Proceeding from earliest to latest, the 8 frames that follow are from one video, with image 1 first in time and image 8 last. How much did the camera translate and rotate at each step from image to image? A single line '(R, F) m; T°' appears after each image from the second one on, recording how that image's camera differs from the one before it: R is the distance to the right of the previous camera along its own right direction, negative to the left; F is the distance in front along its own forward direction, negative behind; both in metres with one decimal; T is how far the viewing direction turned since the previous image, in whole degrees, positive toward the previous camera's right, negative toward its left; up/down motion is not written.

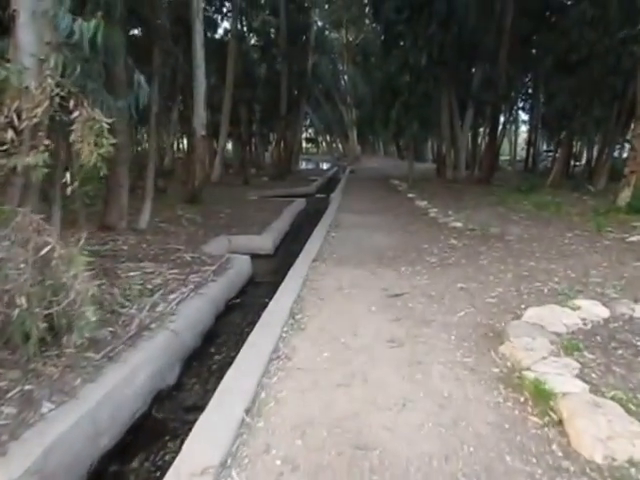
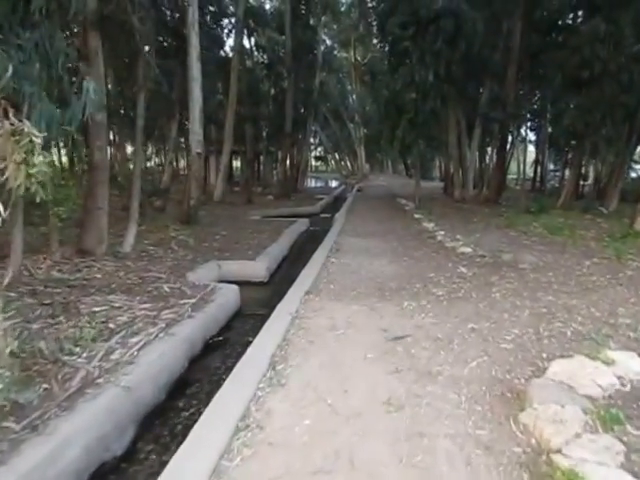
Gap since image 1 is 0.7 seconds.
(+0.2, +0.6) m; -1°
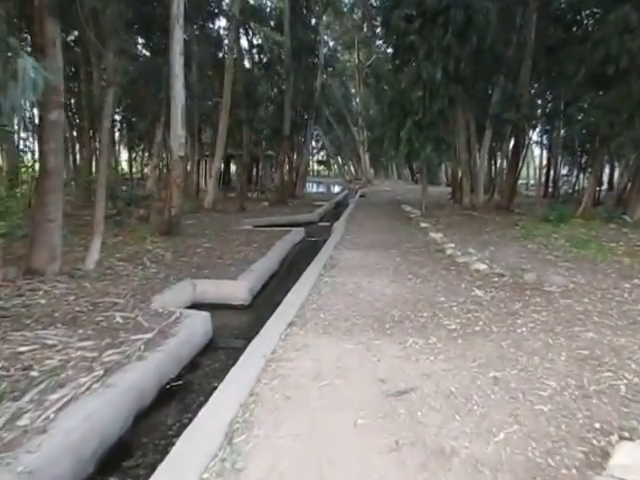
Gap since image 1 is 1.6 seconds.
(+0.2, +1.0) m; -1°
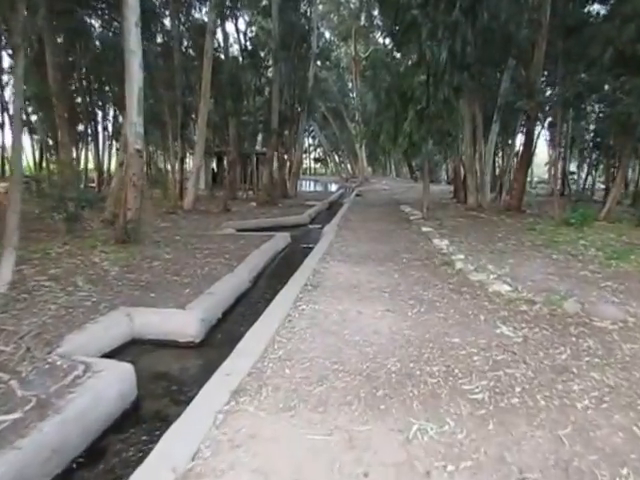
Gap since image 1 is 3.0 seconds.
(+0.2, +1.5) m; 0°
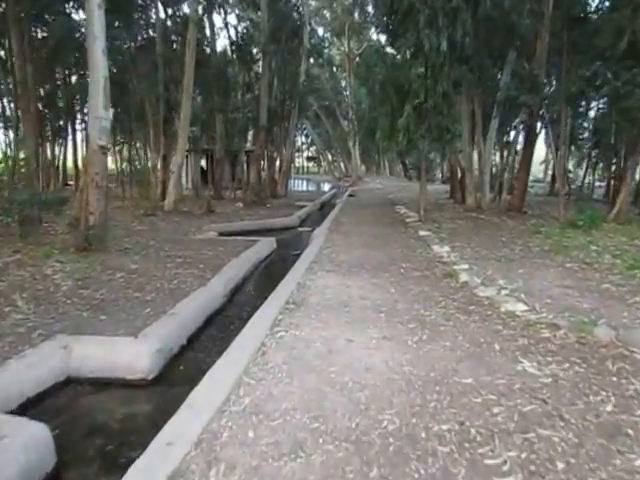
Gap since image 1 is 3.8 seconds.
(+0.1, +0.8) m; +1°
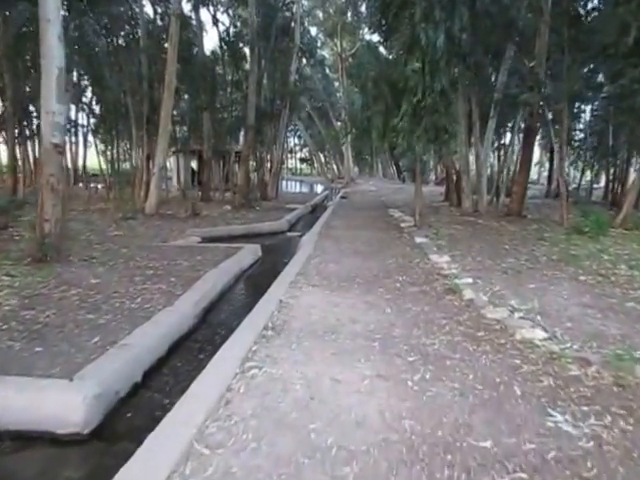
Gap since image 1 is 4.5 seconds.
(+0.1, +0.7) m; +1°
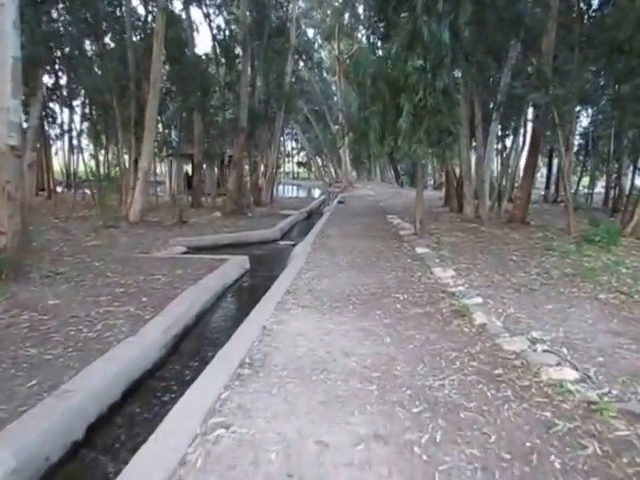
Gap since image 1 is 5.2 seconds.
(+0.1, +0.7) m; 0°
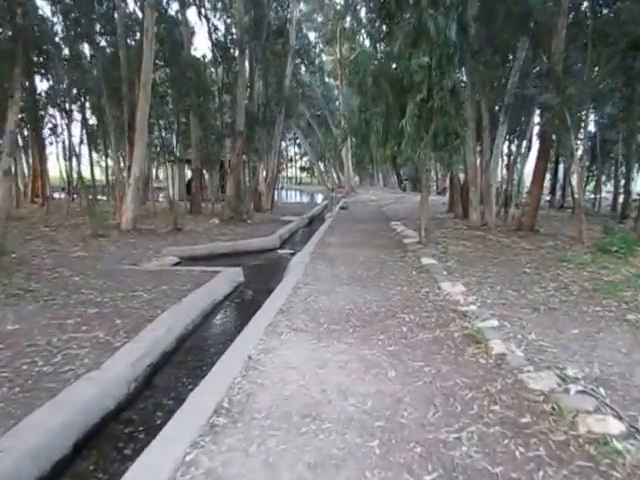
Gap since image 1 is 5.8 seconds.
(+0.1, +0.6) m; 0°
